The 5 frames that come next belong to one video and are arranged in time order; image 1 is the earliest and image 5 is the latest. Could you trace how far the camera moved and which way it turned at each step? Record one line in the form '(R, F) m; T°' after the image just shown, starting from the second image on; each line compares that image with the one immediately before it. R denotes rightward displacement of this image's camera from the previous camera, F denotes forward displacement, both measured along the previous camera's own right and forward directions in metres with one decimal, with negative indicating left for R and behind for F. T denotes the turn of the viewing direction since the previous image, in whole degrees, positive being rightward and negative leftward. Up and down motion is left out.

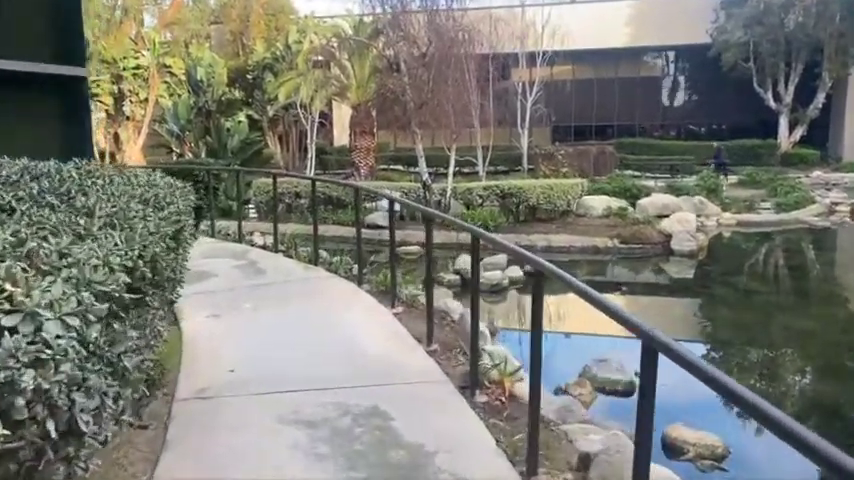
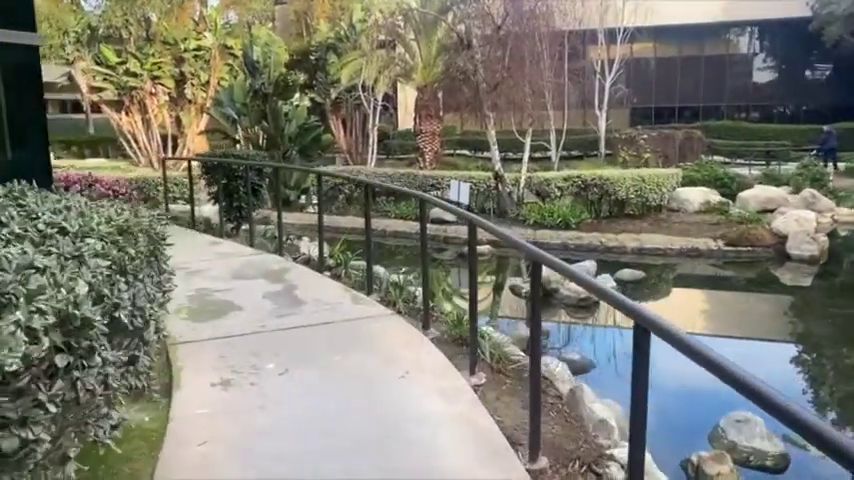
(-0.1, +1.3) m; -5°
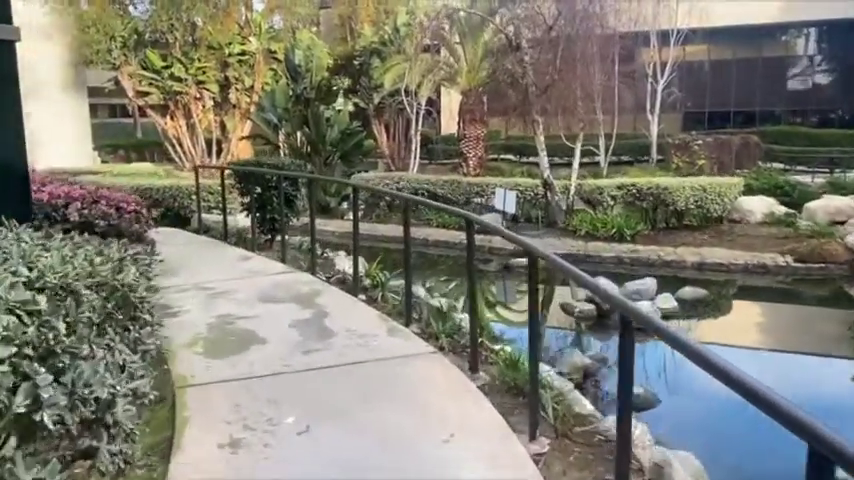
(0.0, +0.5) m; -3°
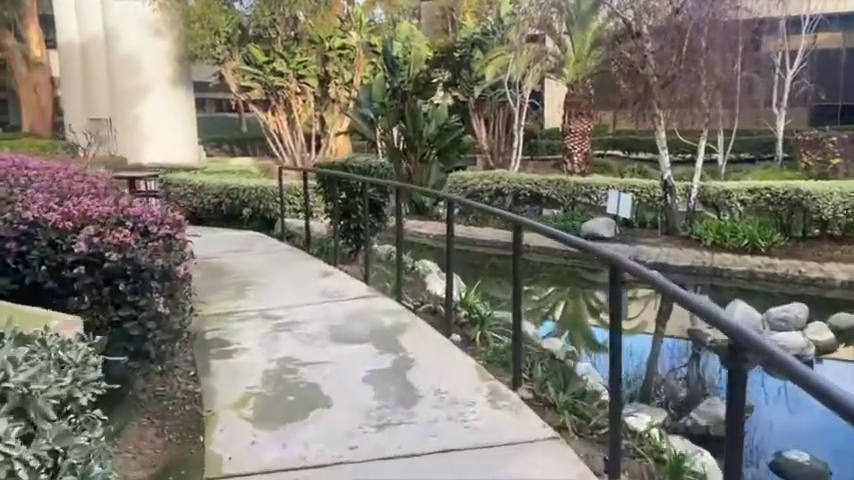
(-0.1, +0.8) m; -7°
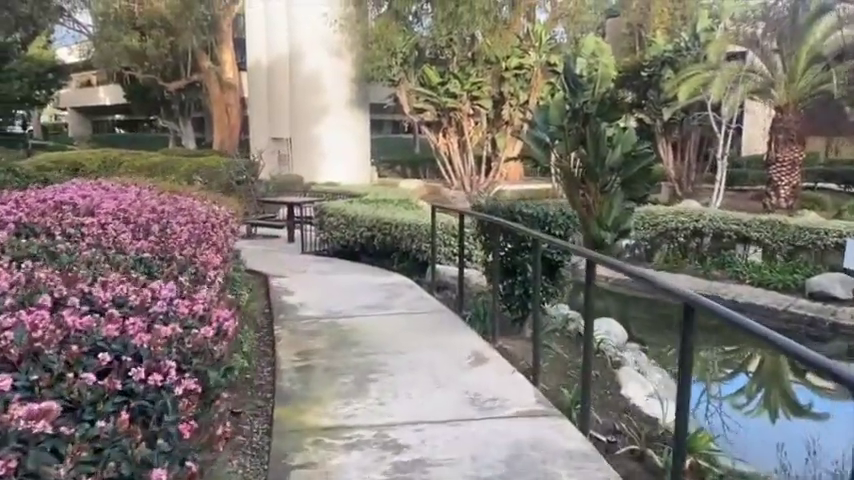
(-0.1, +1.3) m; -13°
